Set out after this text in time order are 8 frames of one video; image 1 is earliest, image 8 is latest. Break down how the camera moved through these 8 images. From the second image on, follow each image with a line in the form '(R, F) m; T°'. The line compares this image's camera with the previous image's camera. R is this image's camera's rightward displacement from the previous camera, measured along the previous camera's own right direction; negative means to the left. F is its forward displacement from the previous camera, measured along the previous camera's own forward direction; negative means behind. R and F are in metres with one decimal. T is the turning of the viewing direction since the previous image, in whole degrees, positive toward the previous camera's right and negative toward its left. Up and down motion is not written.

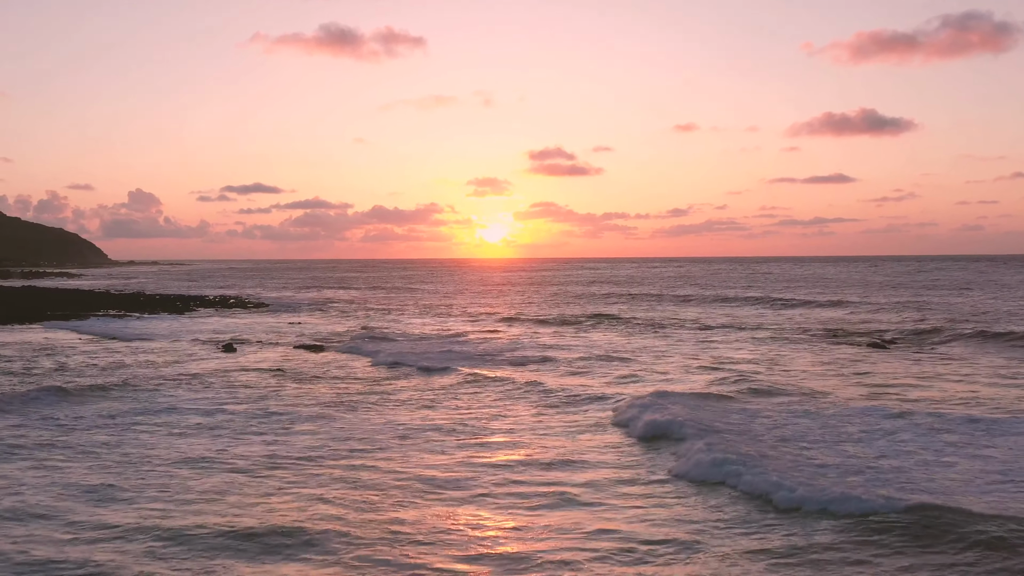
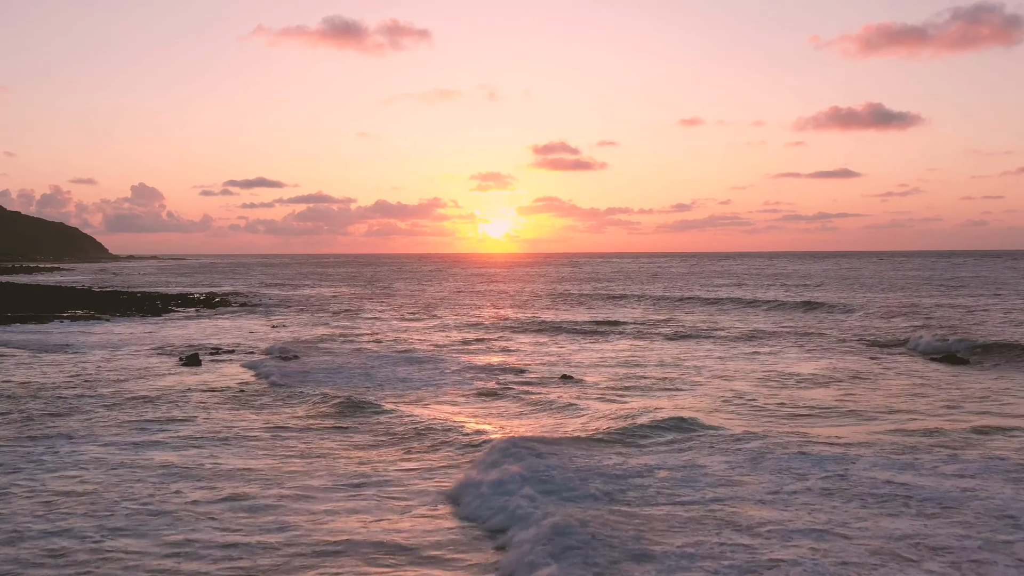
(-0.2, +4.4) m; 0°
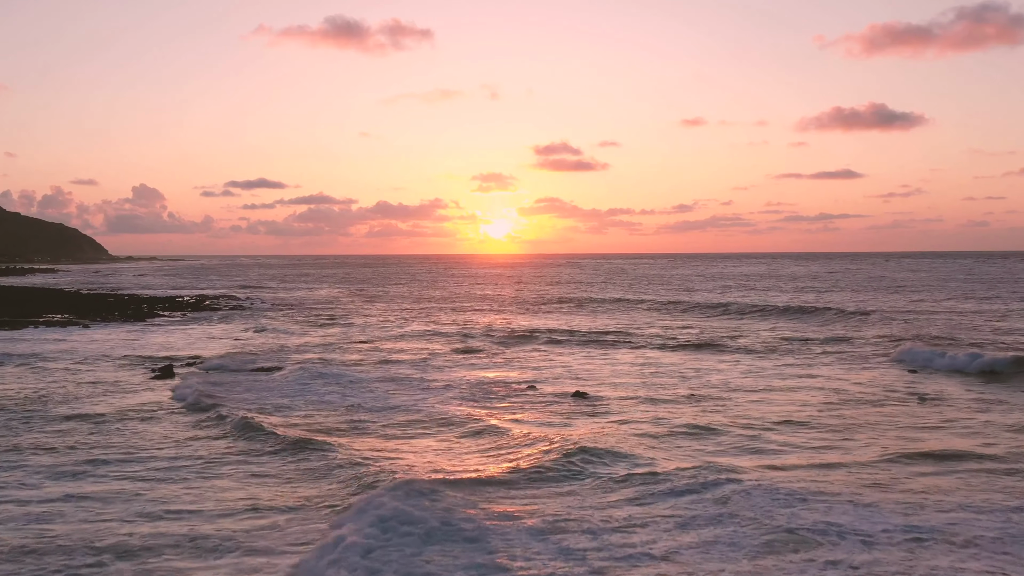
(-0.2, +2.5) m; 0°
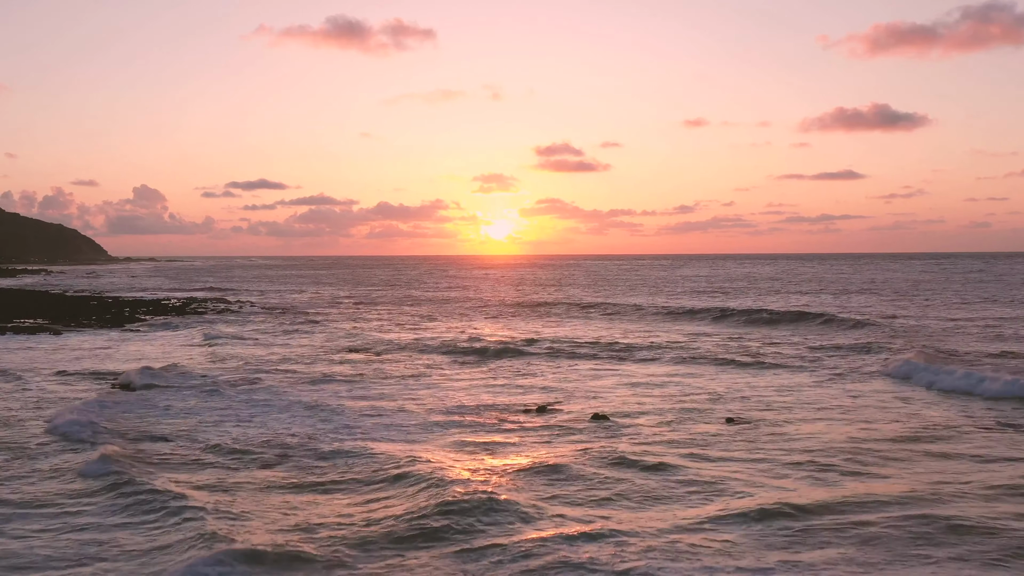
(-0.2, +2.9) m; 0°
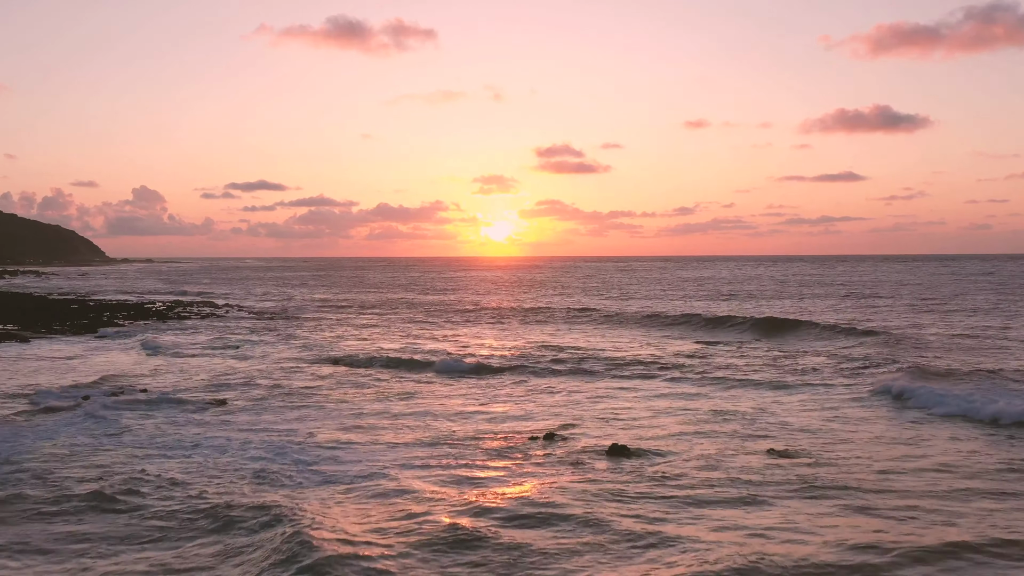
(-0.1, +2.6) m; 0°
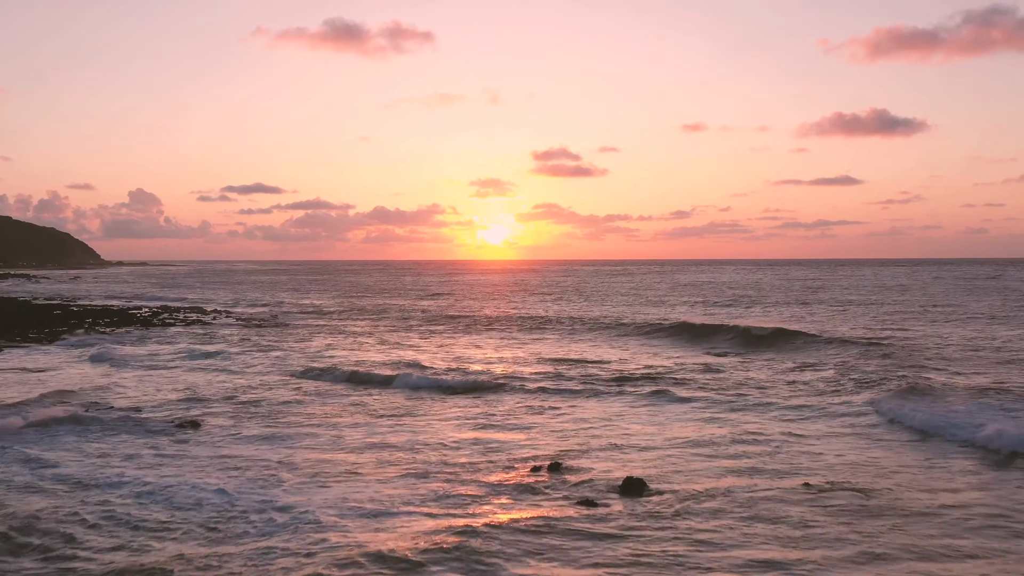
(-0.1, +1.8) m; 0°
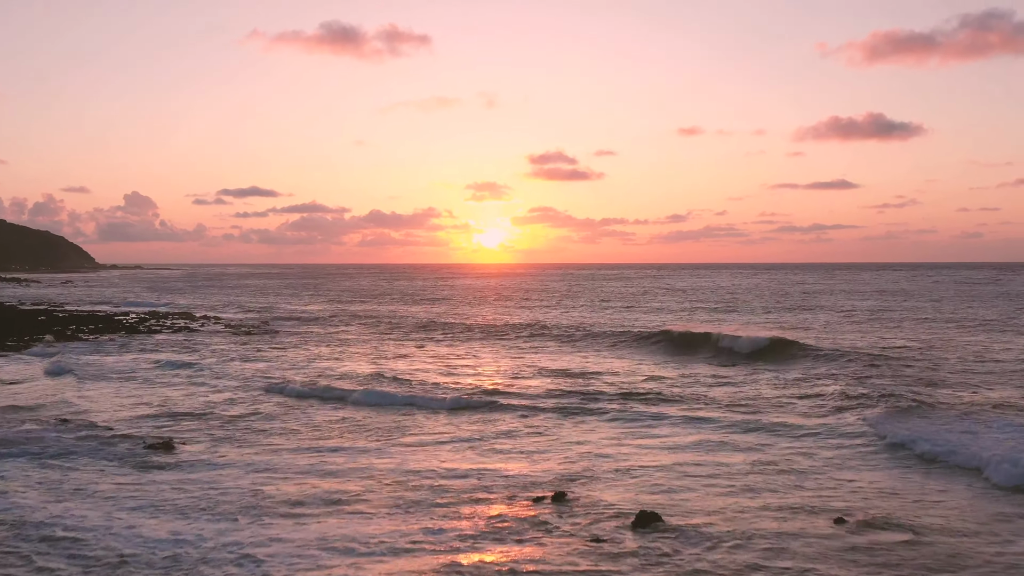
(-0.1, +1.3) m; 0°
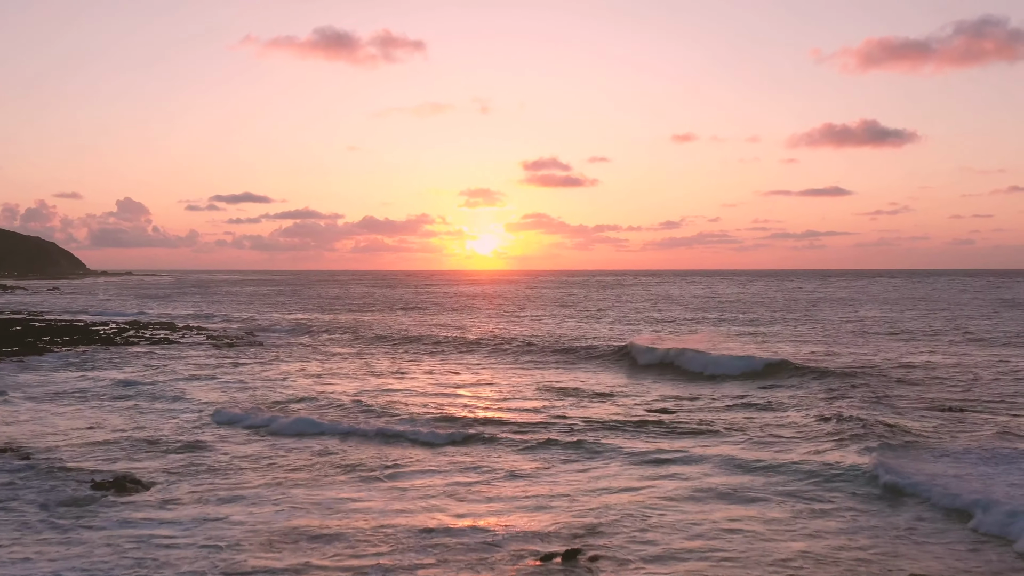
(-0.2, +2.1) m; 0°
